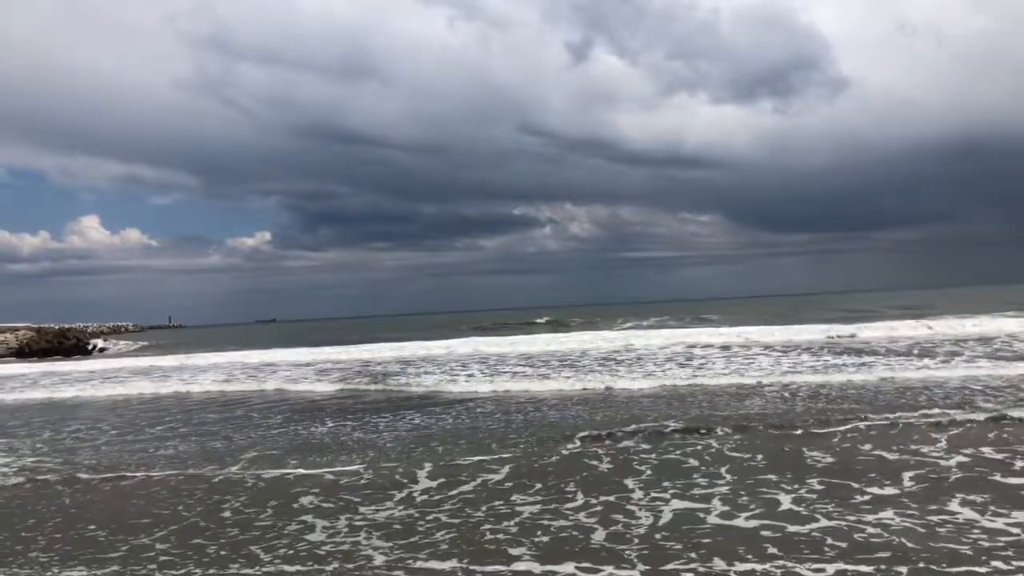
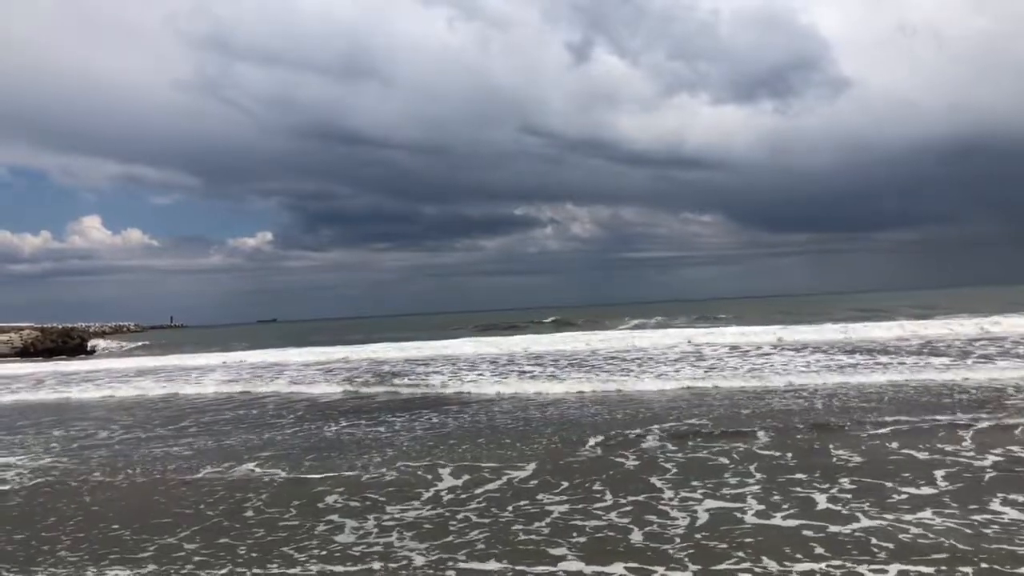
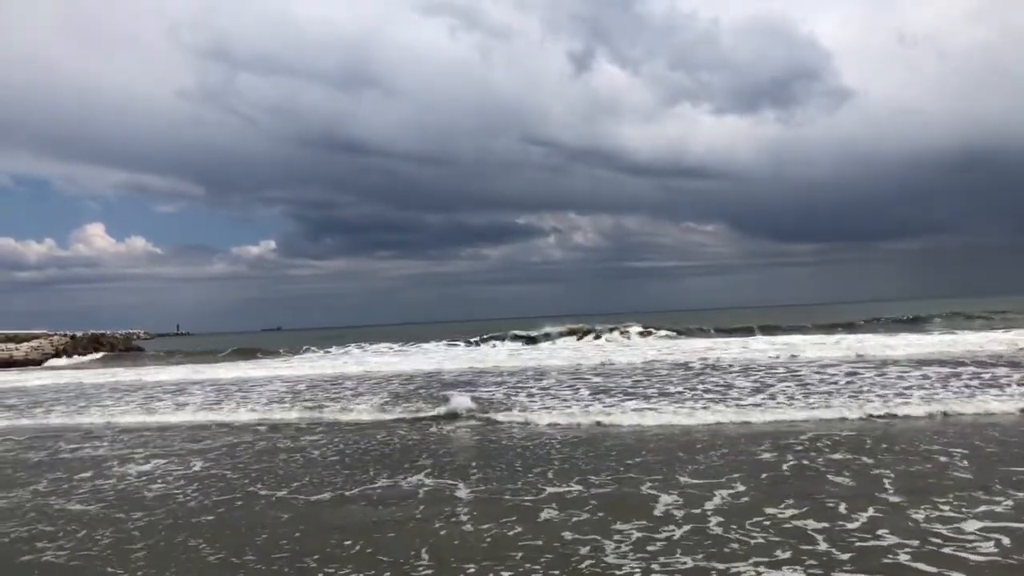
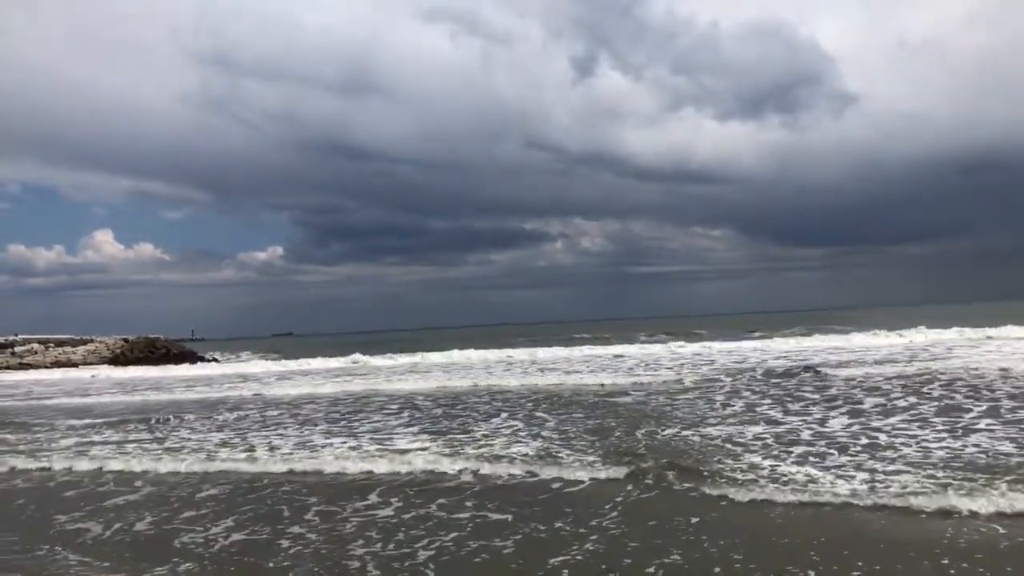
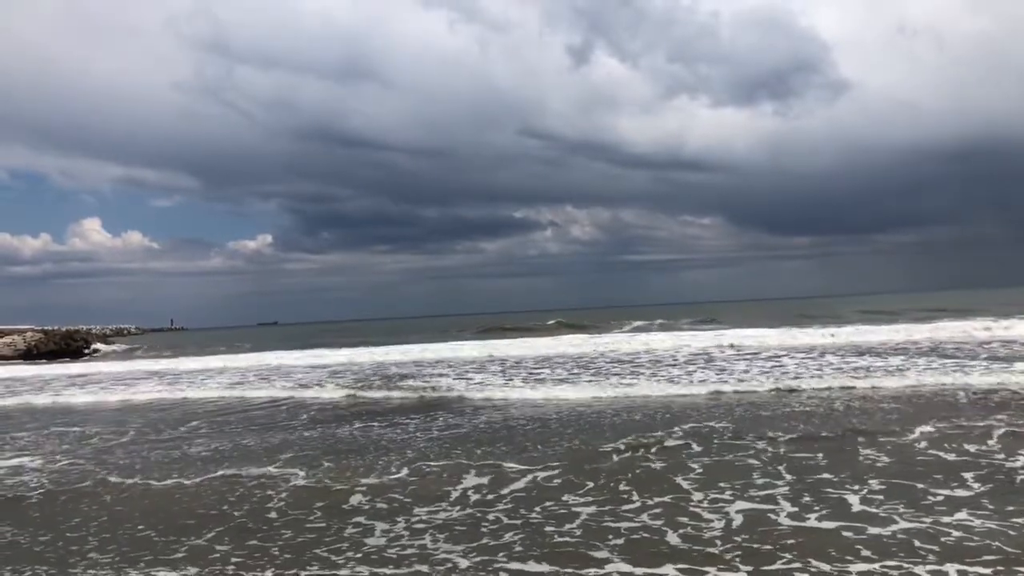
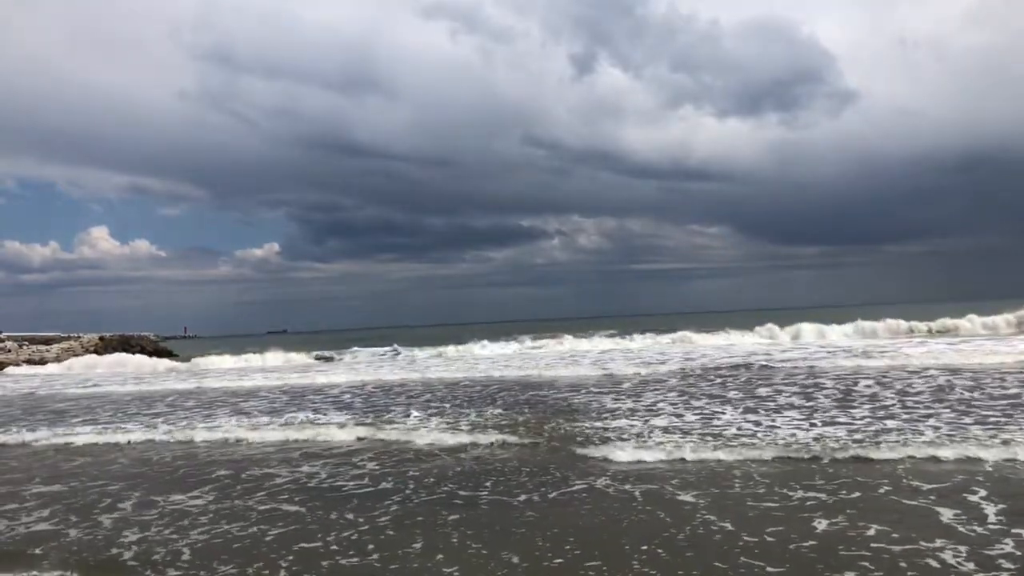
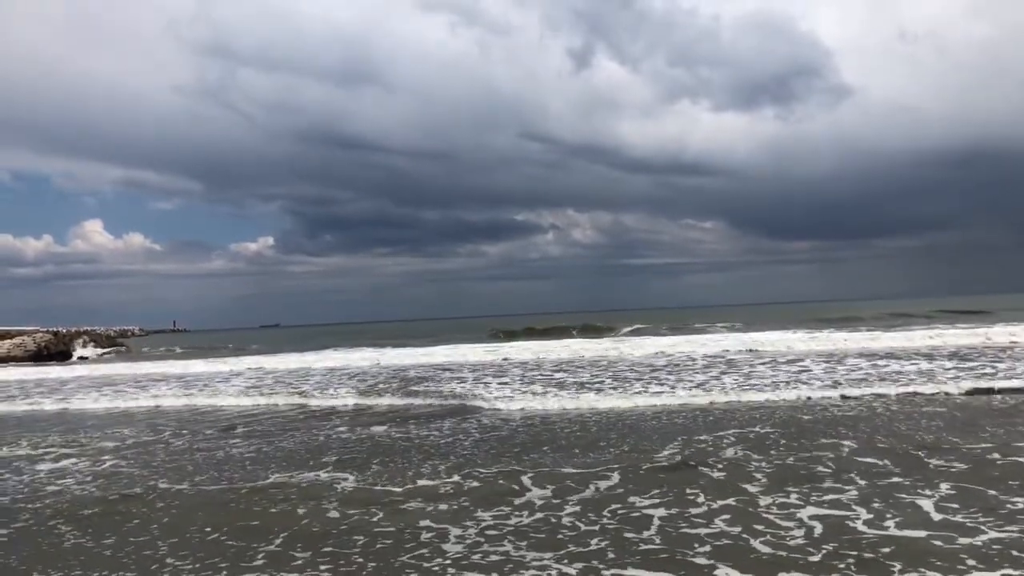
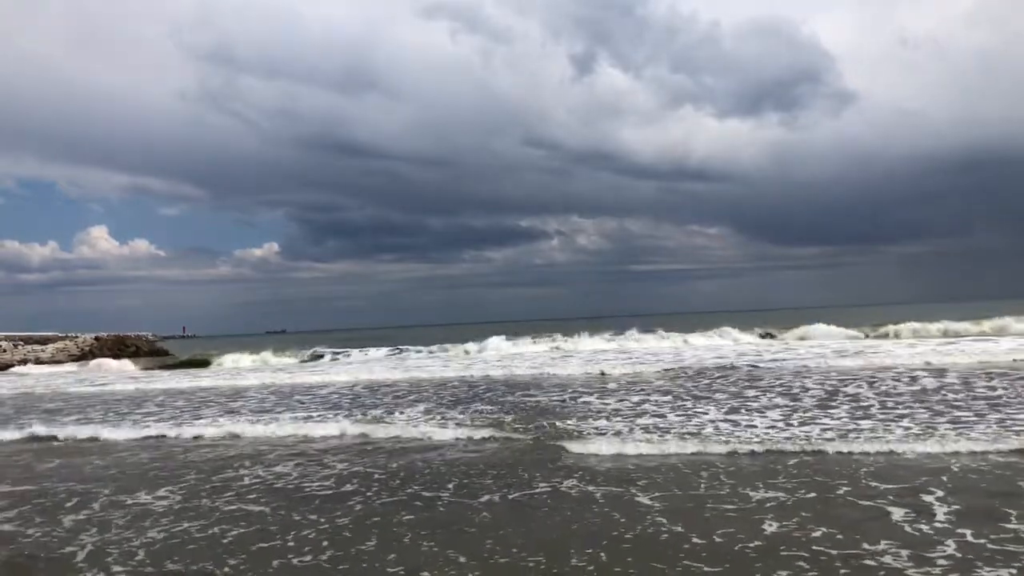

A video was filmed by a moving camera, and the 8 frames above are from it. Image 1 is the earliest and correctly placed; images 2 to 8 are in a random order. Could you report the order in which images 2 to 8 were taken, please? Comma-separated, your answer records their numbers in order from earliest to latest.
2, 5, 7, 3, 8, 6, 4
